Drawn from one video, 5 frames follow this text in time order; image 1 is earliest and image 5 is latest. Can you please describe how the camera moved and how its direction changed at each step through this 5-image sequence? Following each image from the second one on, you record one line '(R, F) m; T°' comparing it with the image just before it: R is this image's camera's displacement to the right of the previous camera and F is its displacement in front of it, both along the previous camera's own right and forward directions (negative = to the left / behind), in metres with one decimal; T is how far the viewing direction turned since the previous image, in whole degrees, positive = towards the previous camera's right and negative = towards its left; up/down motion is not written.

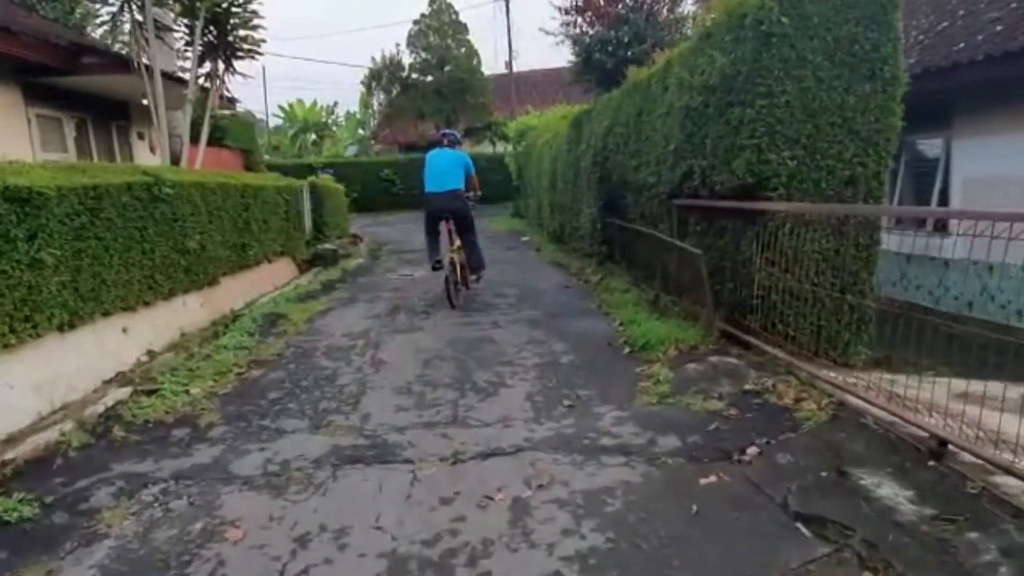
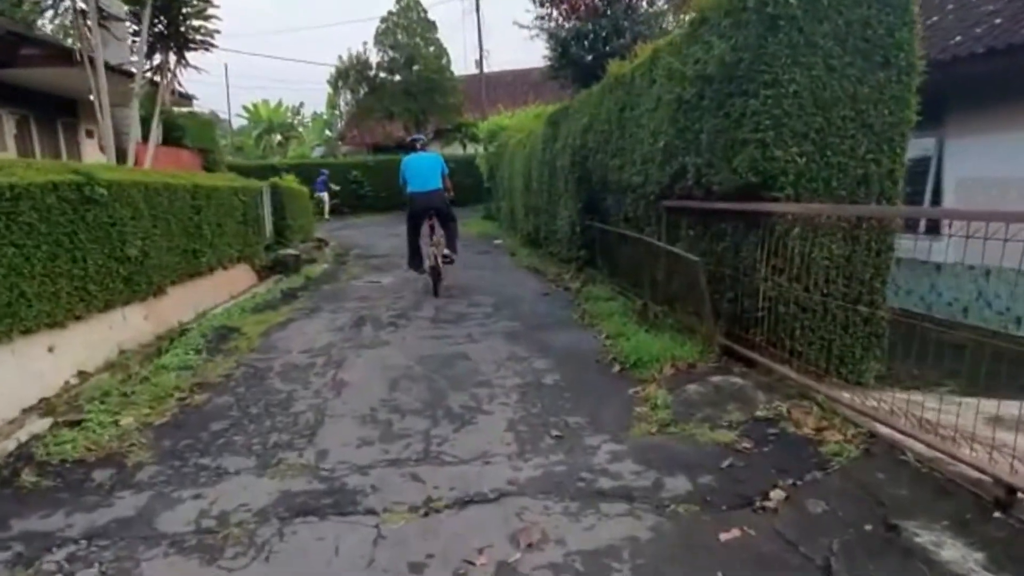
(-0.1, +0.7) m; +2°
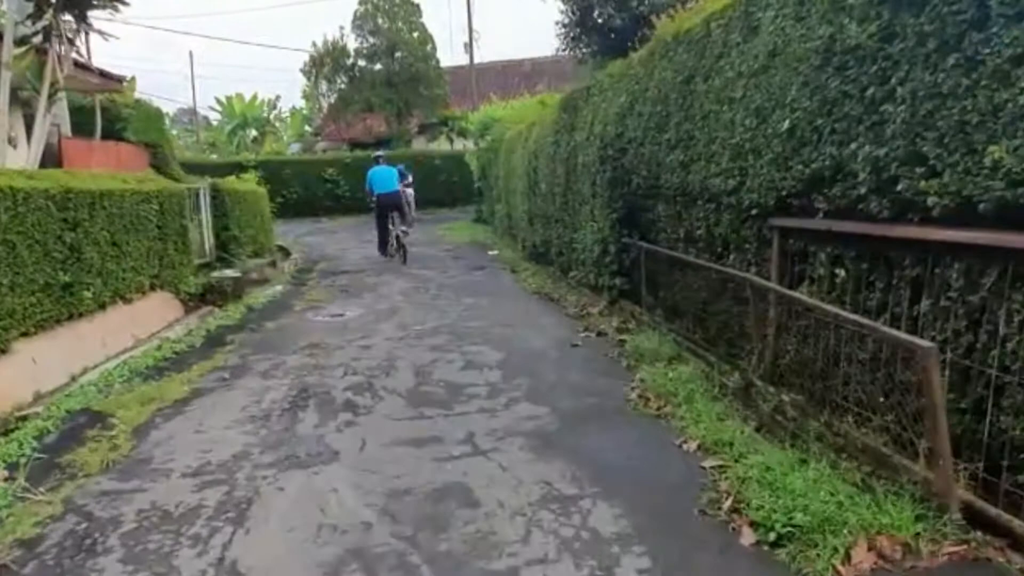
(-0.2, +2.7) m; +1°
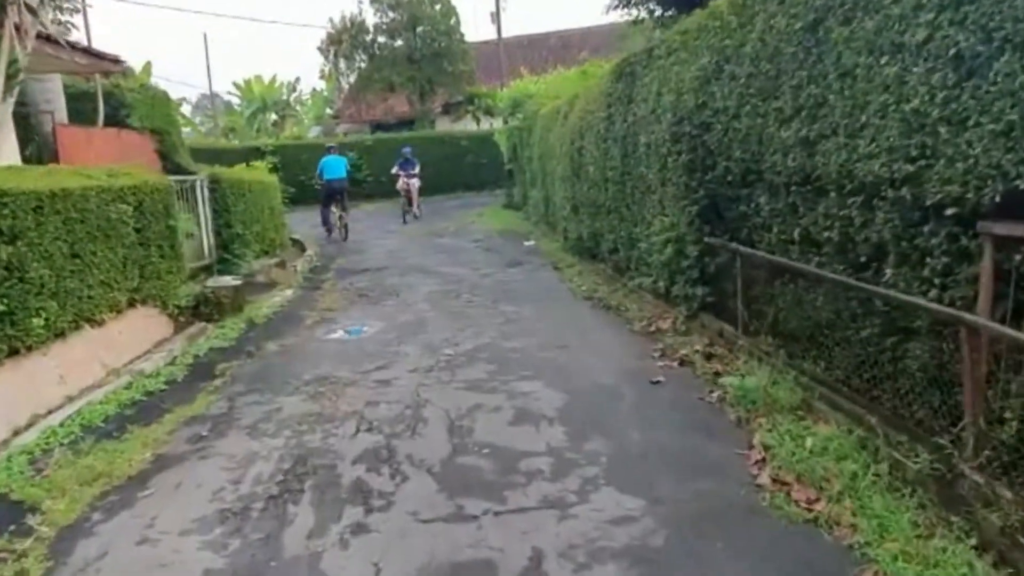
(-0.2, +1.5) m; -2°
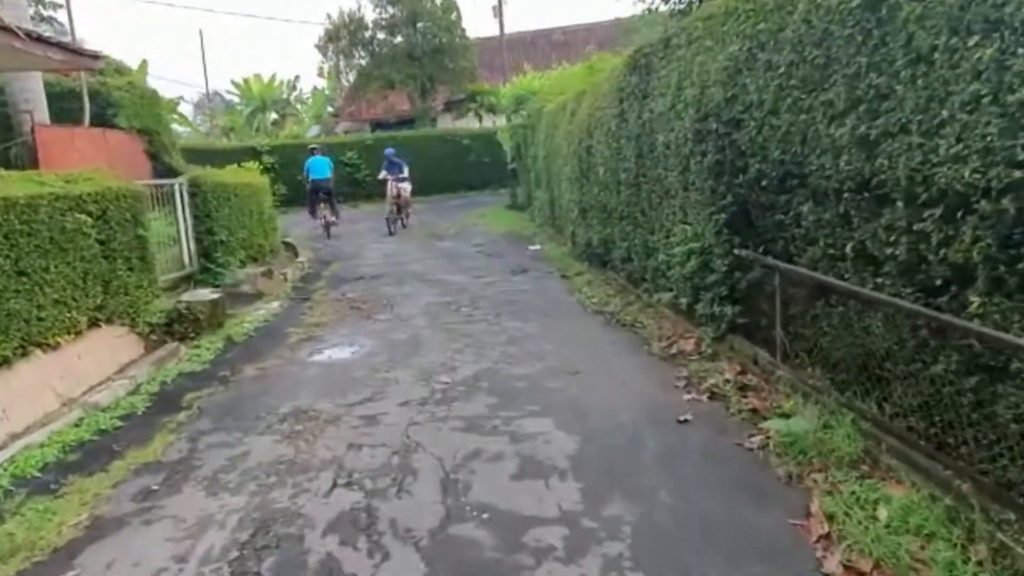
(0.0, +0.7) m; 0°
